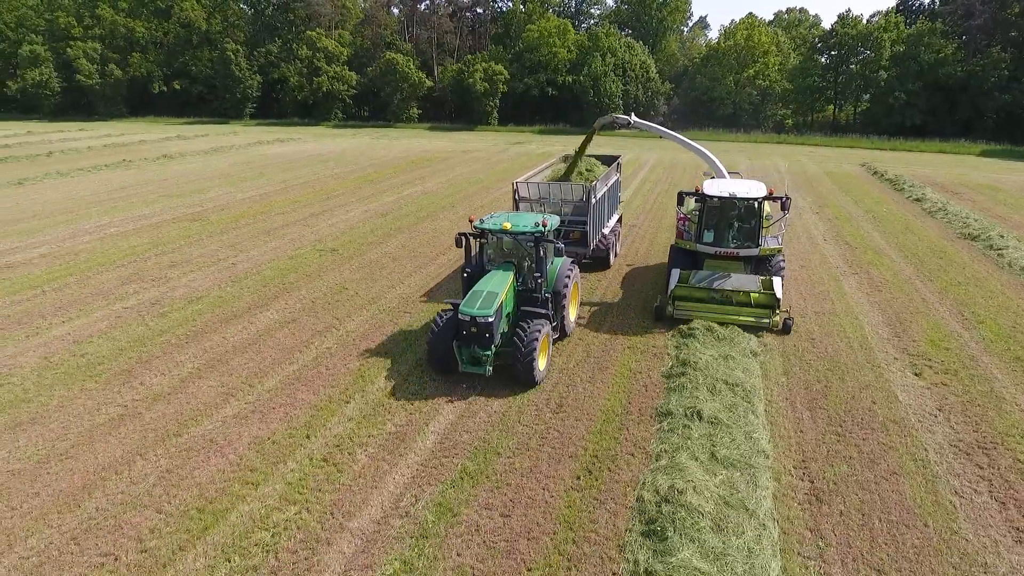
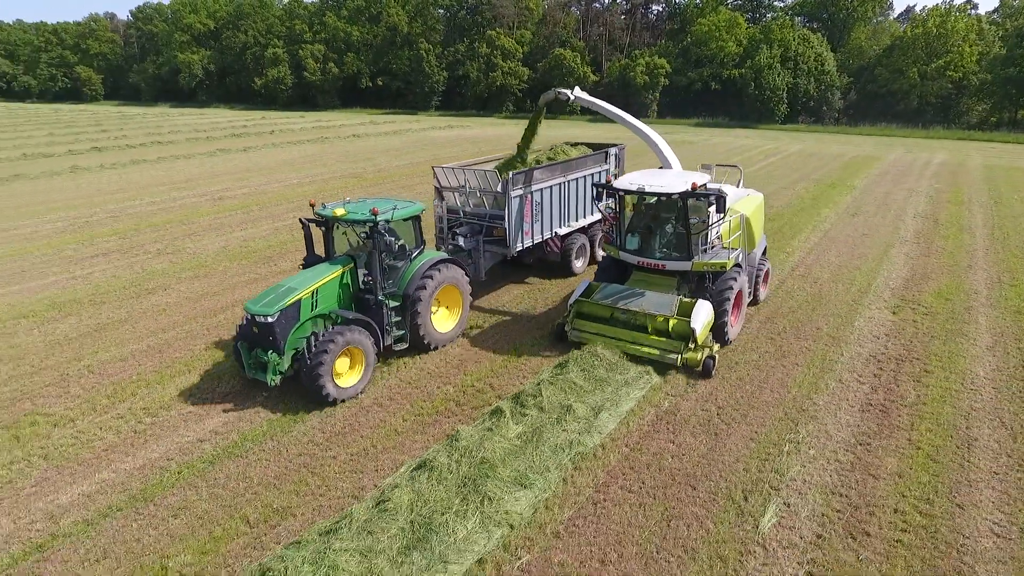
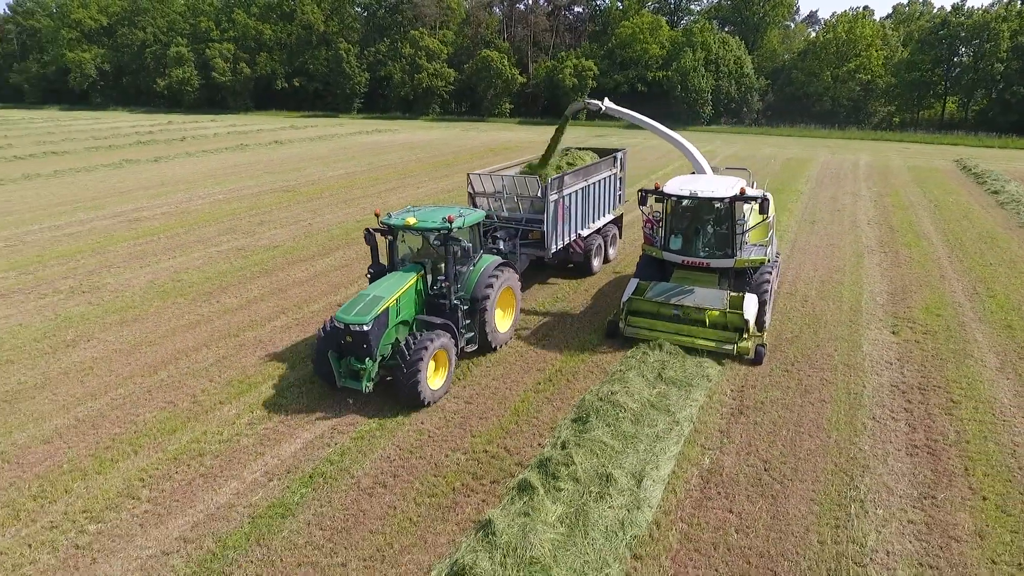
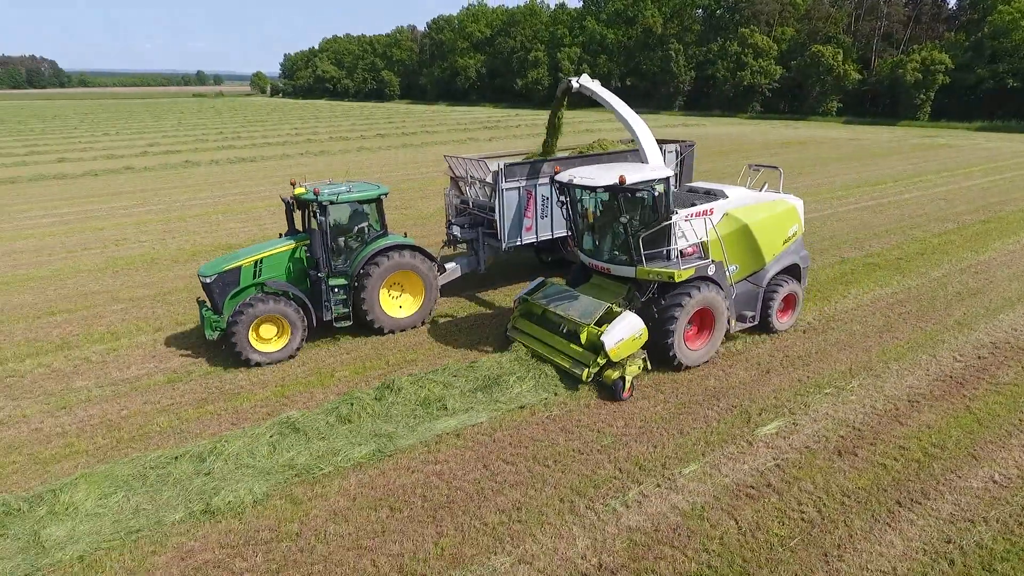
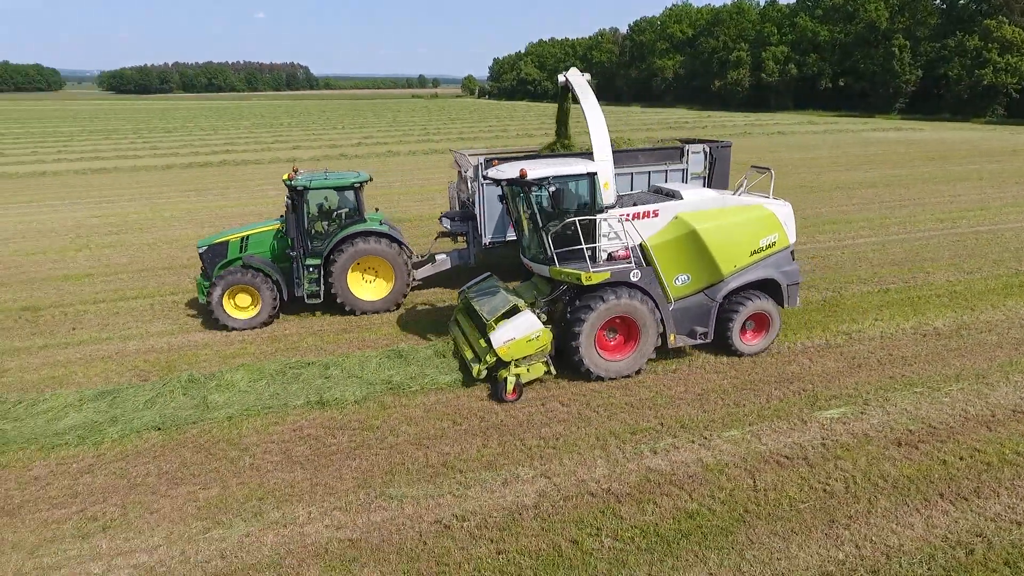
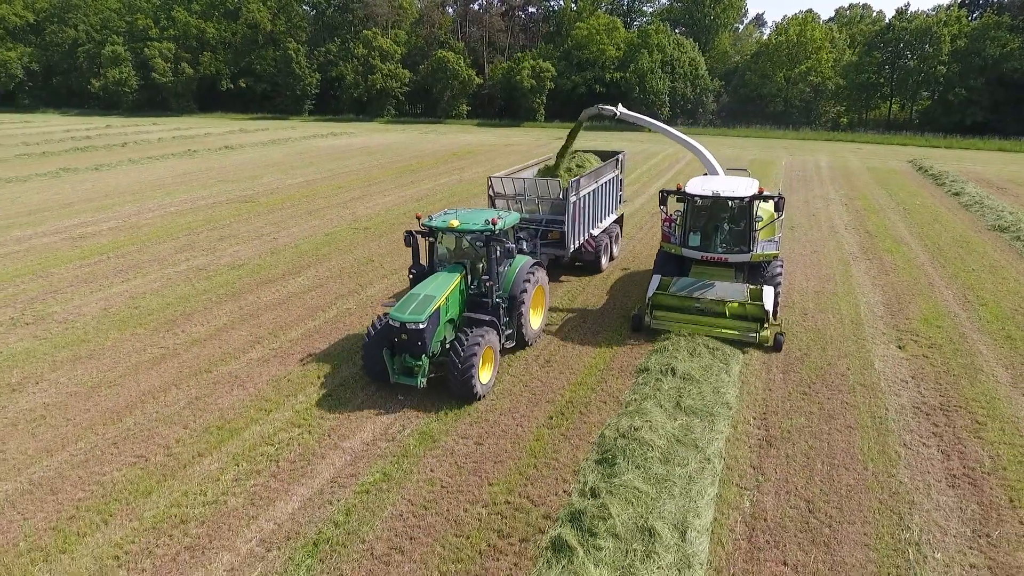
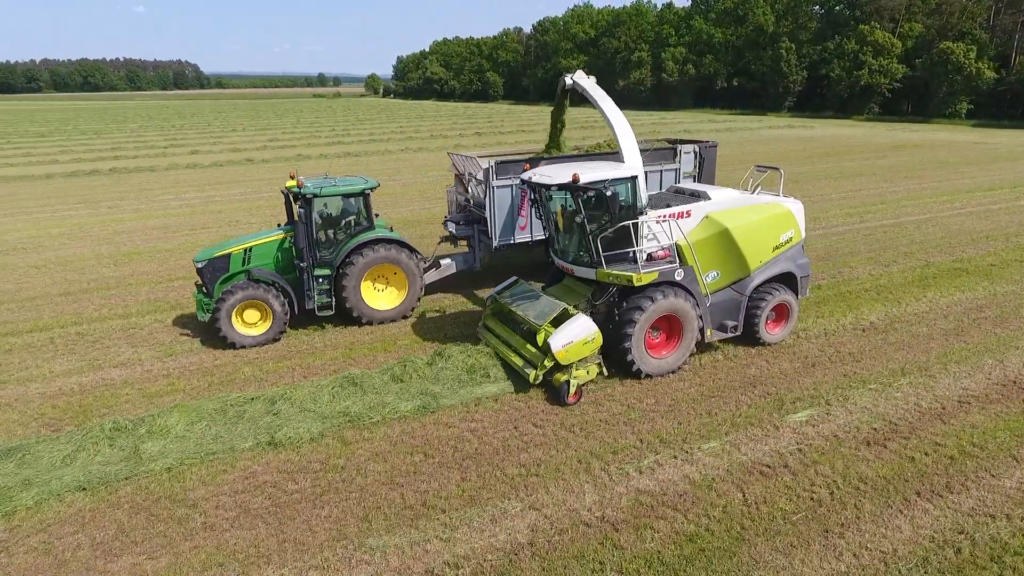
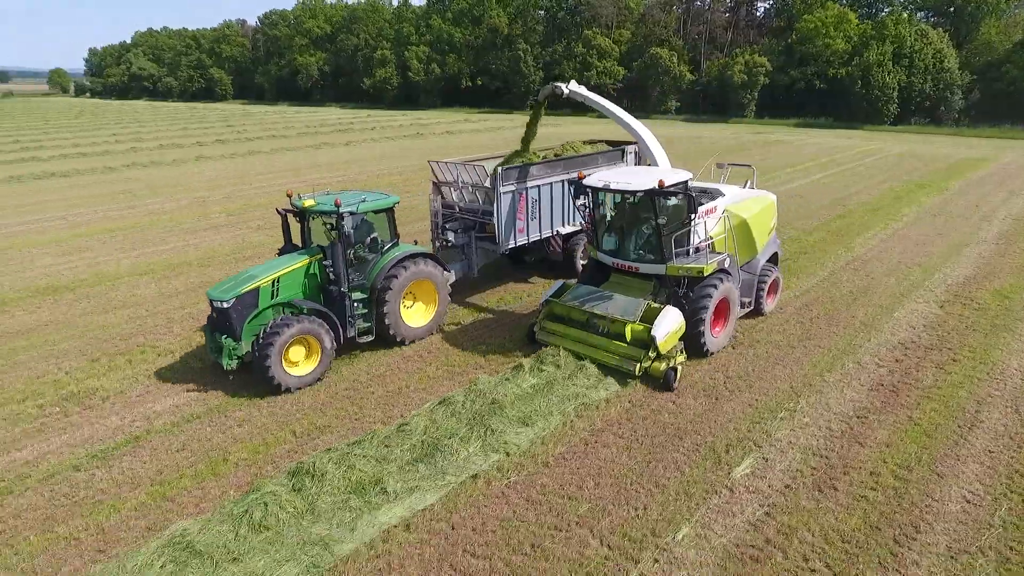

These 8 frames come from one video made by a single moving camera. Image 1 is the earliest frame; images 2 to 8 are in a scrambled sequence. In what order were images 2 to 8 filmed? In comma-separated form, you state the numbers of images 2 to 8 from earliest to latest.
6, 3, 2, 8, 4, 7, 5
